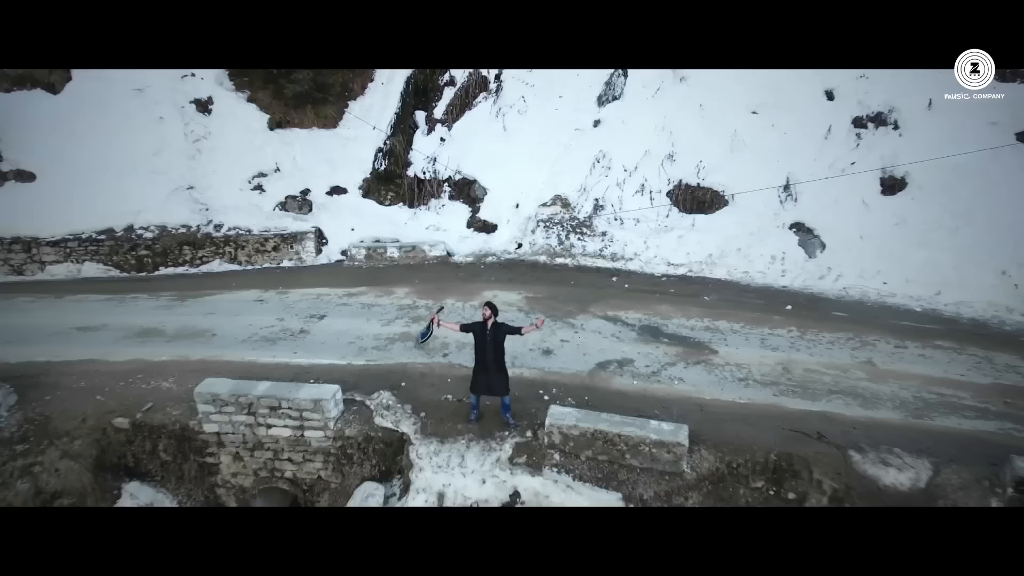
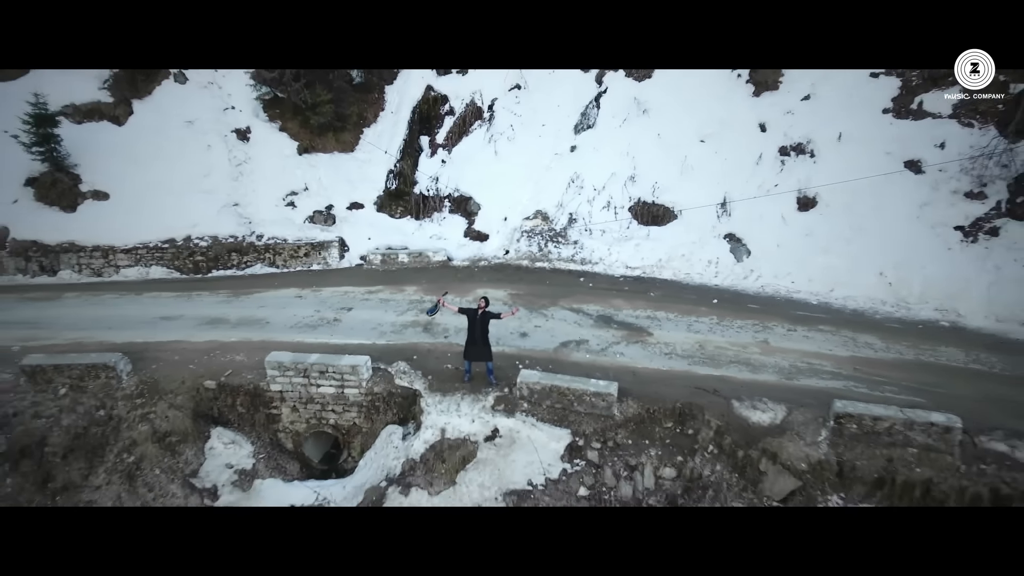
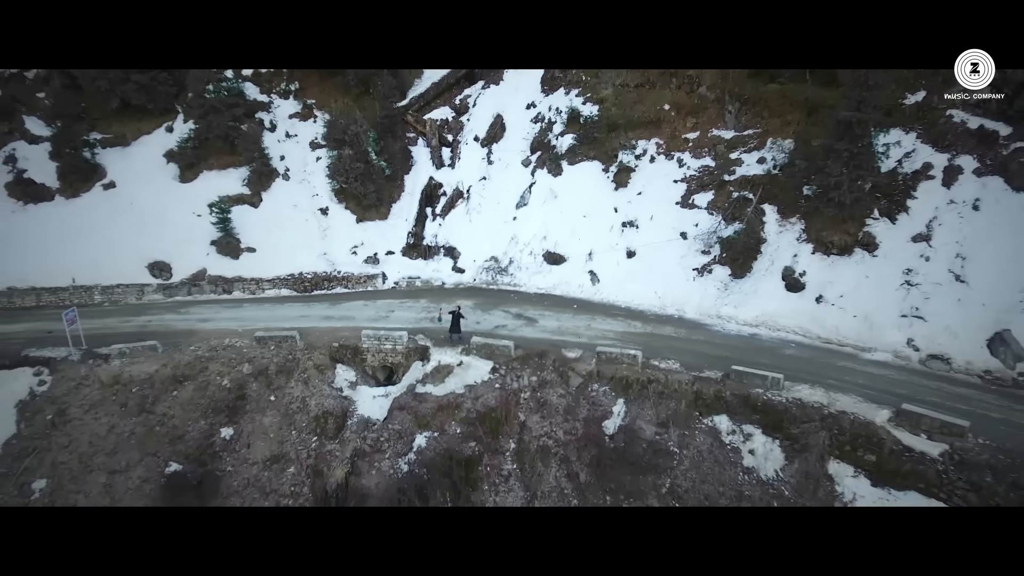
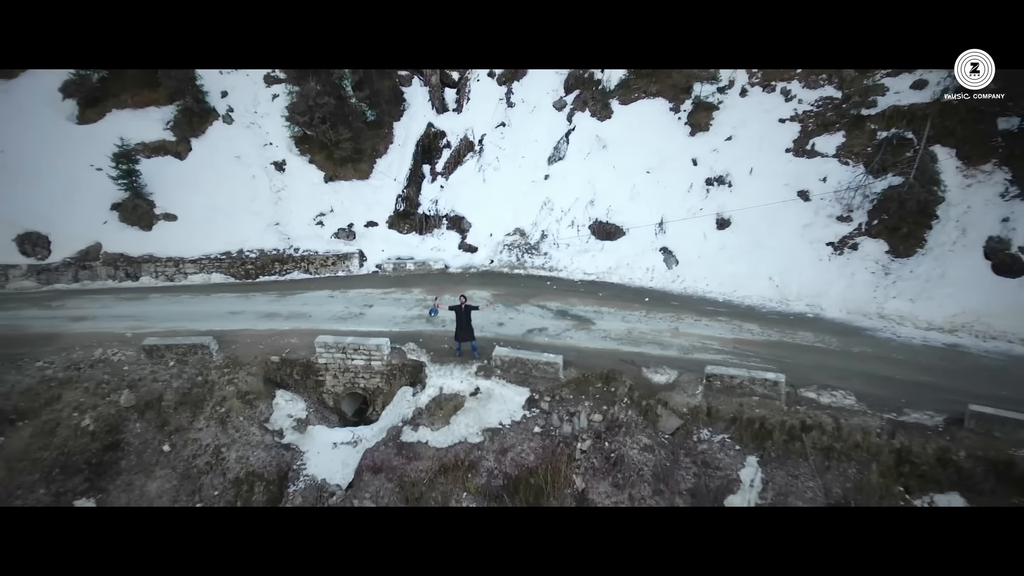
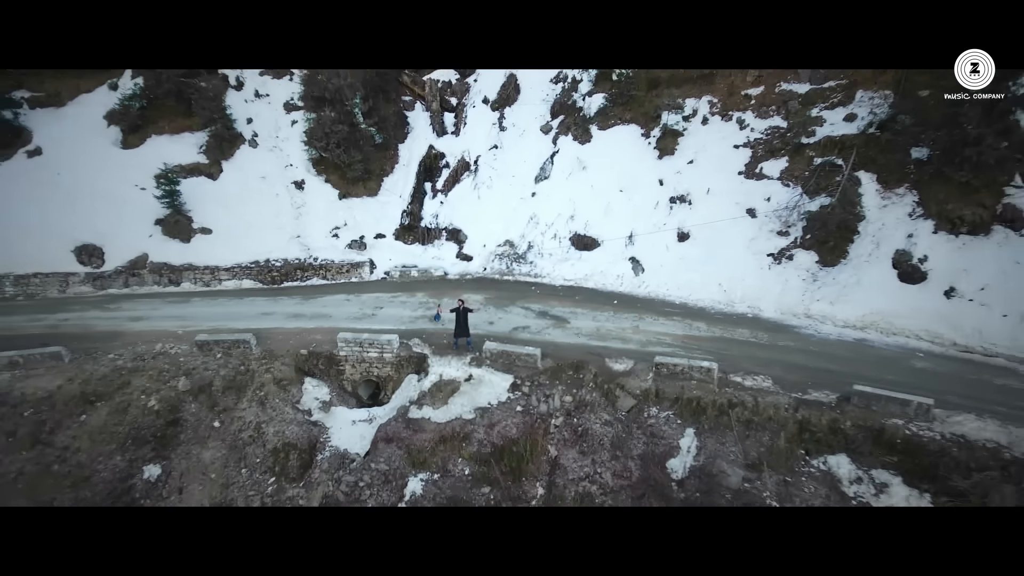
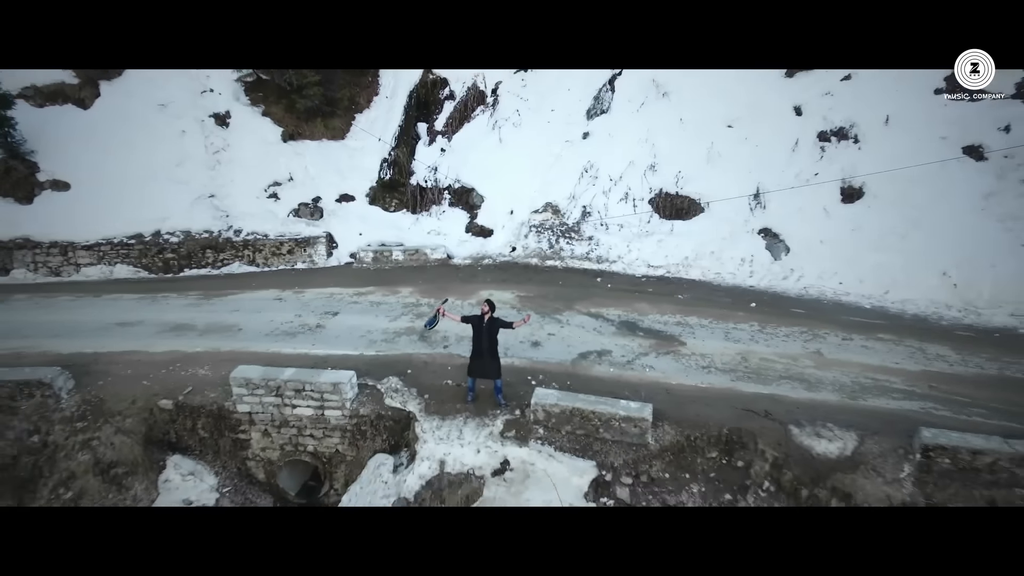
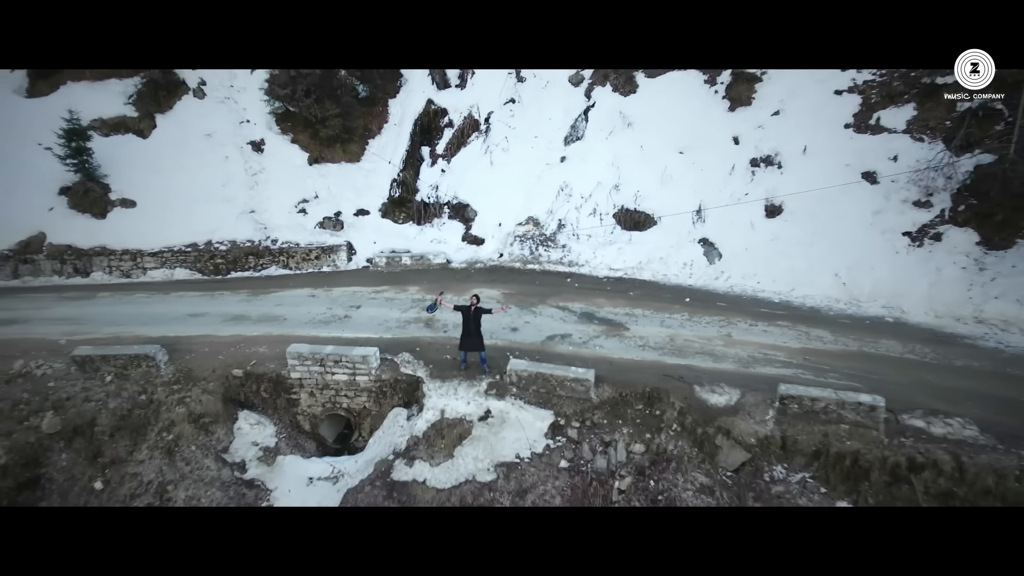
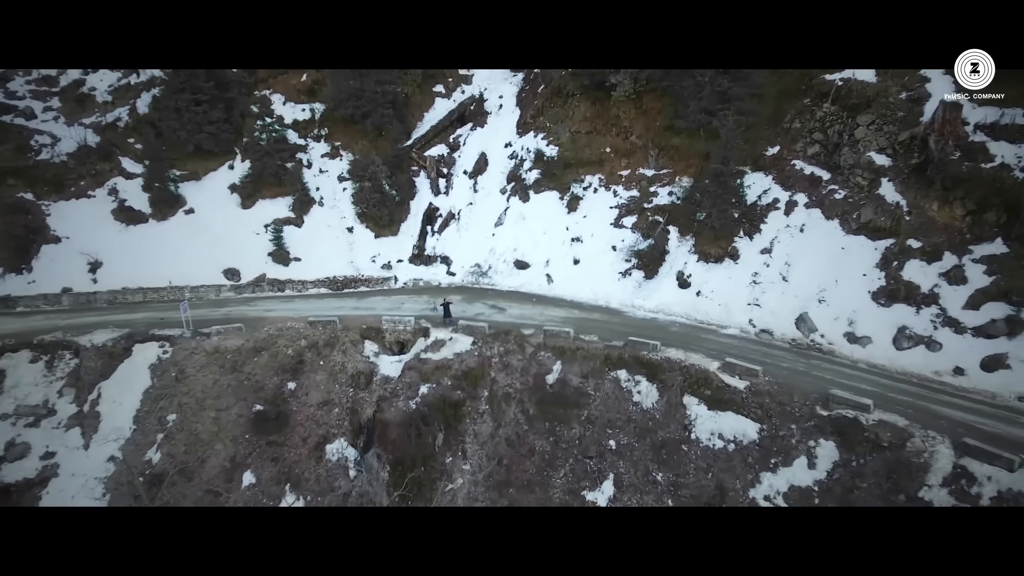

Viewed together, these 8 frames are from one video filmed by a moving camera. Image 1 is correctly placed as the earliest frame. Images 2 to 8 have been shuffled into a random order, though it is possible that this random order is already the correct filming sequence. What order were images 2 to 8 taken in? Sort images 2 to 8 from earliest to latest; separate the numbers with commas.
6, 2, 7, 4, 5, 3, 8
